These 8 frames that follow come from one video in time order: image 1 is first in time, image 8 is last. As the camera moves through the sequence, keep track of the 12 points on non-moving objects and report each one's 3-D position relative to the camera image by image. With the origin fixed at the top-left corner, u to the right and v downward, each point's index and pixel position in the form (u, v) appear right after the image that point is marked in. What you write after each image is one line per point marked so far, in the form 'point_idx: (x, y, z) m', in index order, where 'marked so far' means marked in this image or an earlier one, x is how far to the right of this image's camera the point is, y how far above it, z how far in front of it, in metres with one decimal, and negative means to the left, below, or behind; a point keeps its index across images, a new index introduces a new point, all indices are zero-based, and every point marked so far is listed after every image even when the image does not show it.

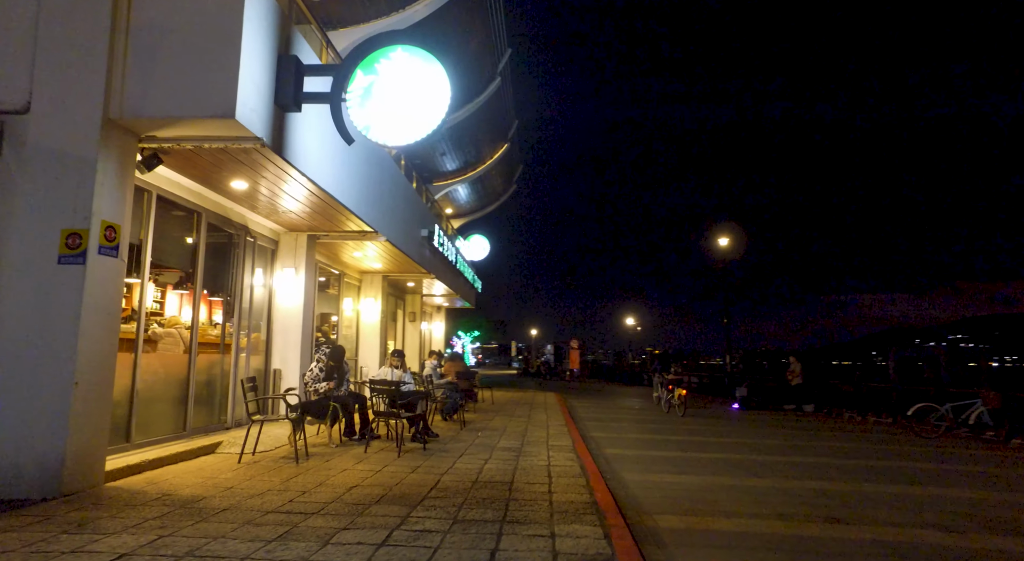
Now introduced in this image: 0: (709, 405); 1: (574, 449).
0: (+6.4, -4.0, +19.7) m
1: (+0.9, -2.3, +8.5) m
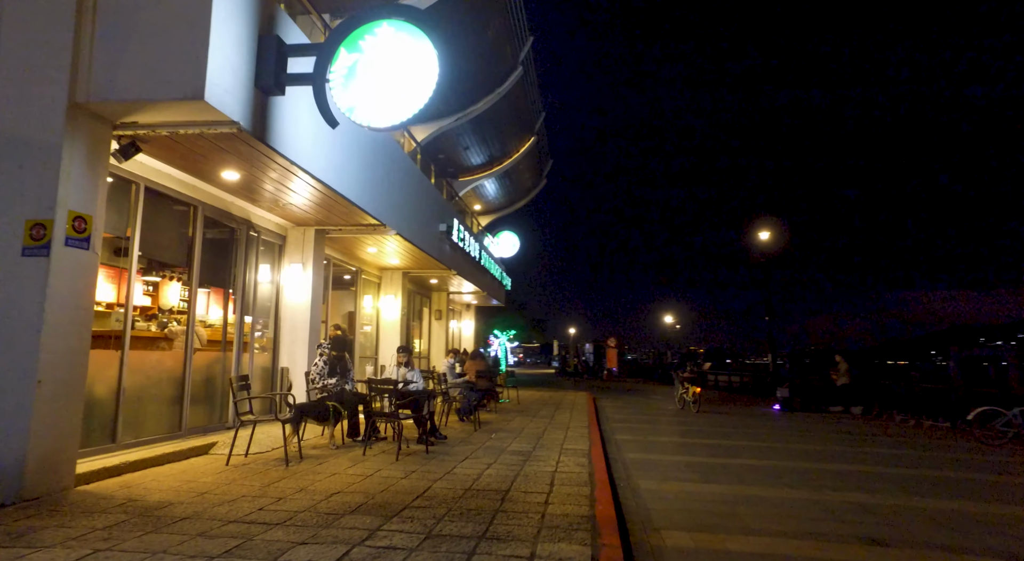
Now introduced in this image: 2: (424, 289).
0: (+7.3, -3.8, +18.7) m
1: (+1.0, -2.3, +8.0) m
2: (-2.6, -0.2, +18.1) m
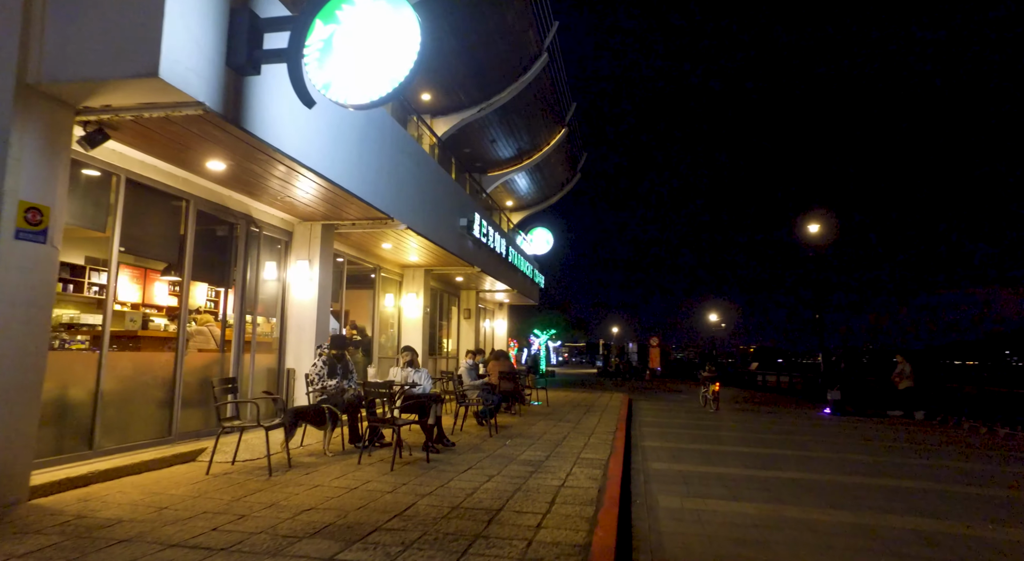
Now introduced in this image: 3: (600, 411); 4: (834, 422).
0: (+8.2, -3.7, +17.5) m
1: (+1.1, -2.2, +7.3) m
2: (-1.8, -0.2, +17.6) m
3: (+2.1, -3.0, +14.4) m
4: (+7.5, -3.3, +14.2) m
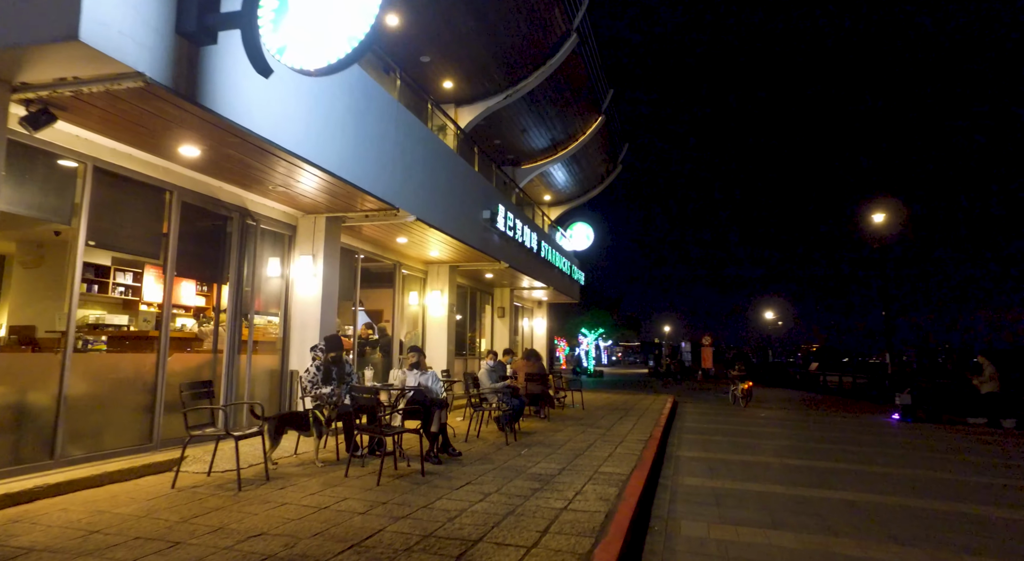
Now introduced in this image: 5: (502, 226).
0: (+9.1, -3.5, +16.0) m
1: (+1.2, -2.1, +6.4) m
2: (-0.8, -0.1, +16.9) m
3: (+2.8, -2.9, +13.4) m
4: (+8.1, -3.1, +12.8) m
5: (-0.2, +1.1, +12.9) m
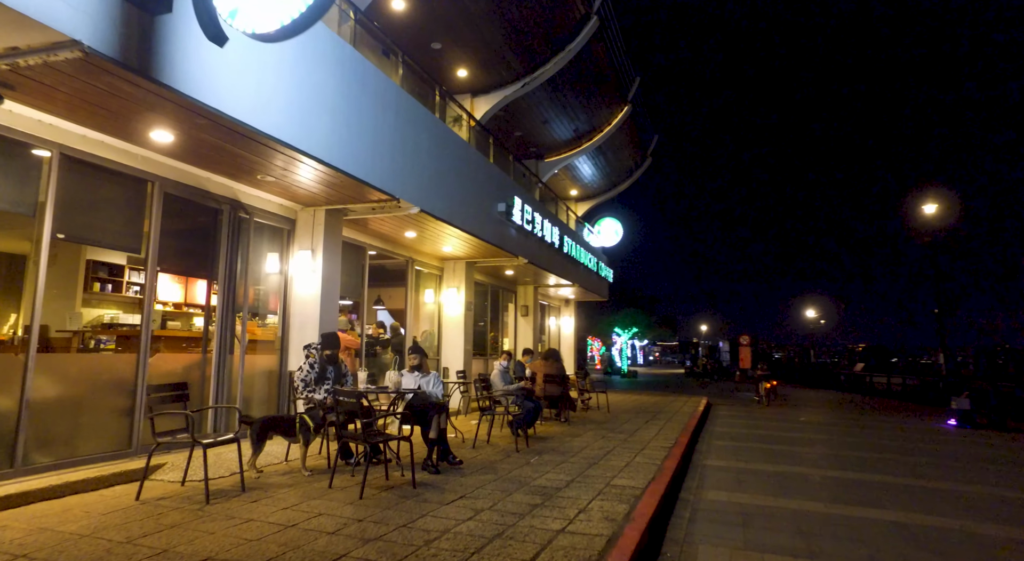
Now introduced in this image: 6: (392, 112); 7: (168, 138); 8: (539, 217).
0: (+9.7, -3.3, +14.9) m
1: (+1.2, -2.0, +5.7) m
2: (-0.2, 0.0, +16.4) m
3: (+3.2, -2.8, +12.6) m
4: (+8.5, -3.0, +11.7) m
5: (+0.2, +1.2, +12.3) m
6: (-1.6, +2.2, +8.0) m
7: (-3.2, +1.3, +5.7) m
8: (+0.6, +1.4, +13.4) m
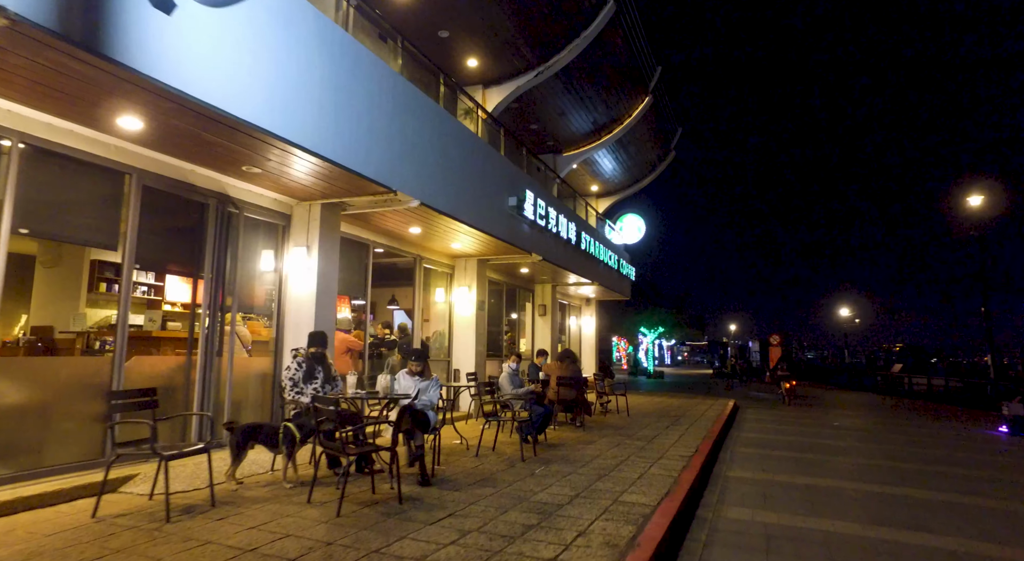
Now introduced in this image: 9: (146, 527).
0: (+10.0, -3.3, +13.9) m
1: (+1.2, -2.0, +5.1) m
2: (+0.2, 0.0, +15.8) m
3: (+3.5, -2.8, +11.9) m
4: (+8.7, -2.9, +10.8) m
5: (+0.4, +1.3, +11.8) m
6: (-1.5, +2.2, +7.5) m
7: (-3.3, +1.4, +5.3) m
8: (+0.9, +1.4, +12.9) m
9: (-2.5, -1.7, +4.3) m
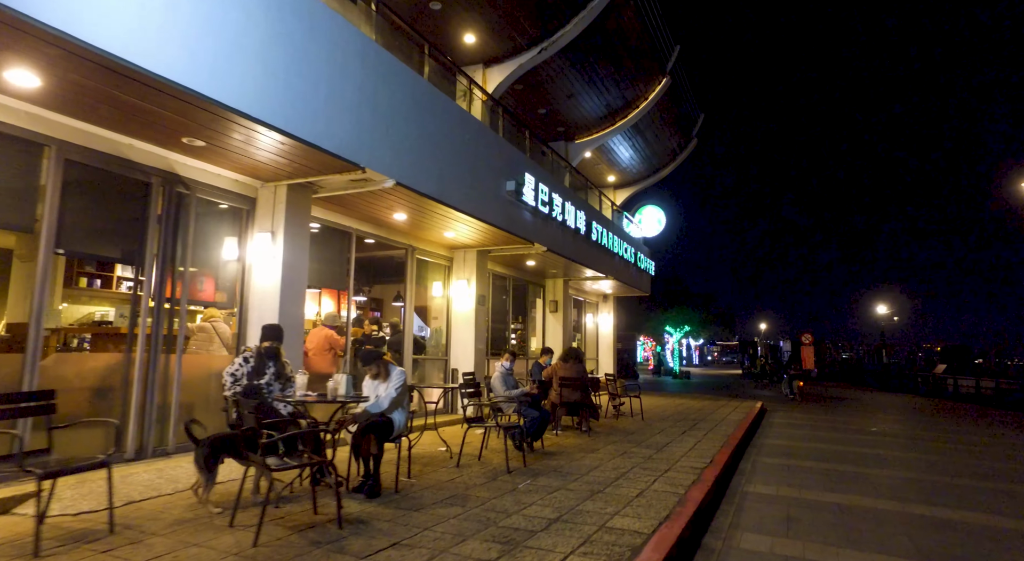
0: (+10.2, -3.1, +12.5) m
1: (+0.9, -1.8, +4.2) m
2: (+0.4, +0.1, +14.9) m
3: (+3.5, -2.6, +10.9) m
4: (+8.7, -2.7, +9.5) m
5: (+0.4, +1.4, +10.8) m
6: (-1.7, +2.4, +6.7) m
7: (-3.5, +1.5, +4.6) m
8: (+0.9, +1.6, +11.9) m
9: (-2.8, -1.6, +3.5) m
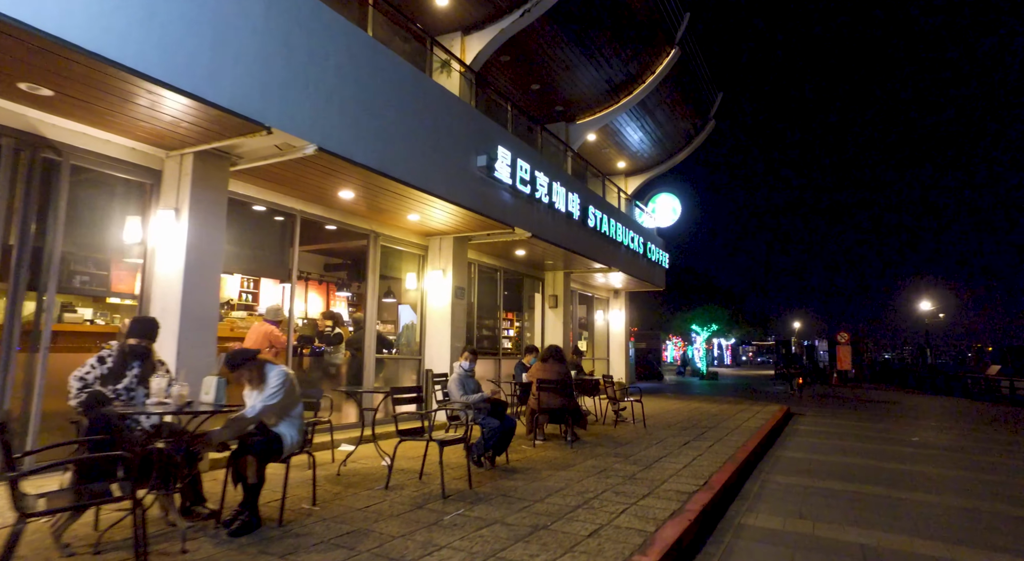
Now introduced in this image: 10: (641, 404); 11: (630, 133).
0: (+9.9, -2.8, +10.7) m
1: (+0.2, -1.6, +2.9) m
2: (+0.3, +0.3, +13.6) m
3: (+3.2, -2.4, +9.4) m
4: (+8.3, -2.4, +7.7) m
5: (0.0, +1.6, +9.6) m
6: (-2.3, +2.5, +5.5) m
7: (-4.2, +1.6, +3.5) m
8: (+0.6, +1.8, +10.6) m
9: (-3.6, -1.5, +2.4) m
10: (+2.7, -2.5, +12.4) m
11: (+3.2, +4.0, +16.4) m
